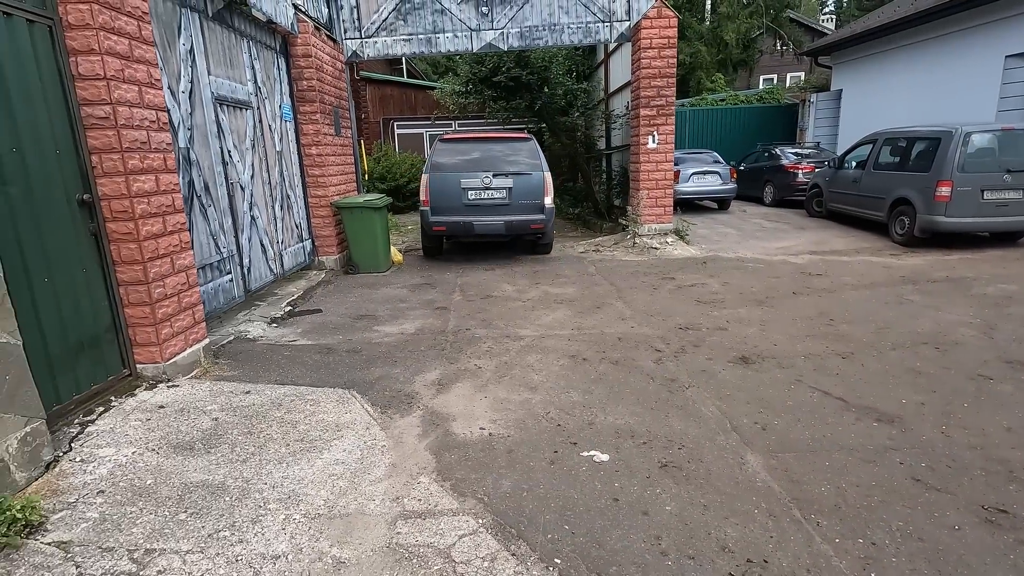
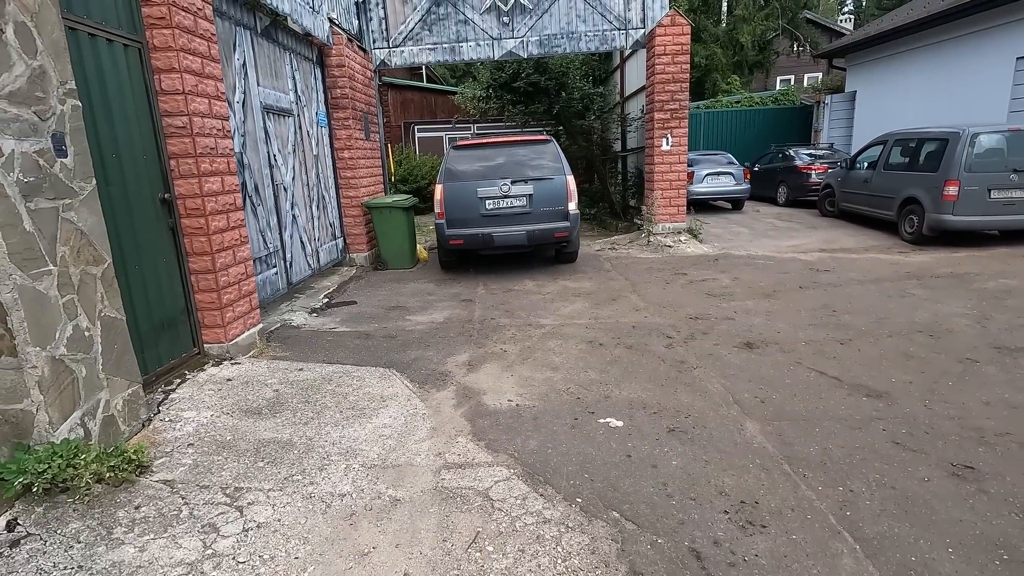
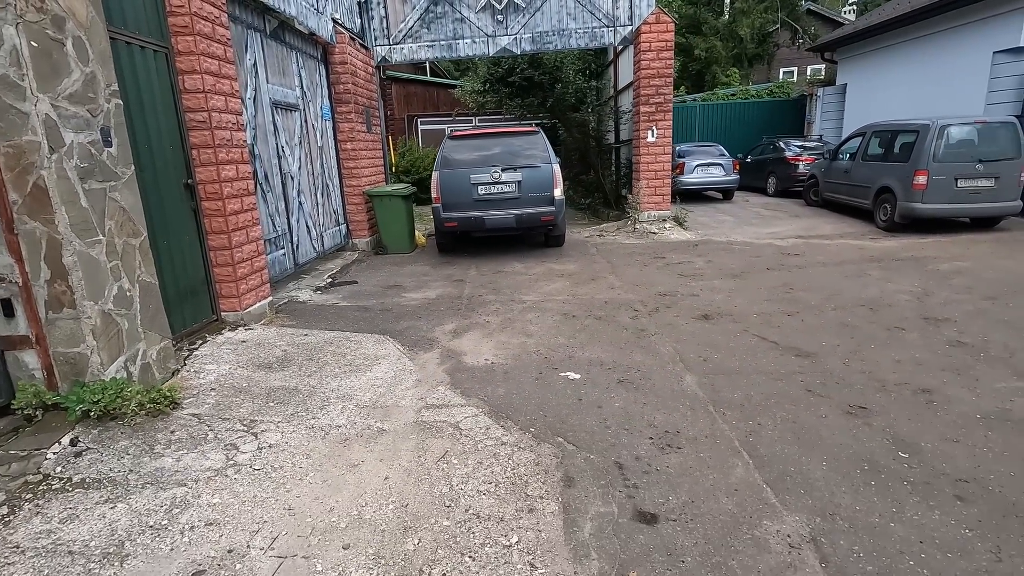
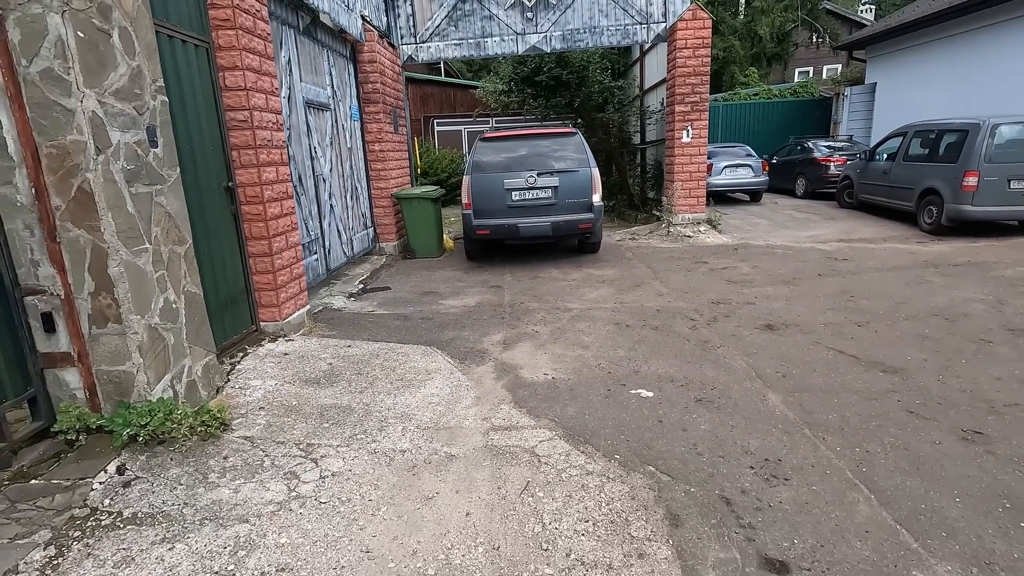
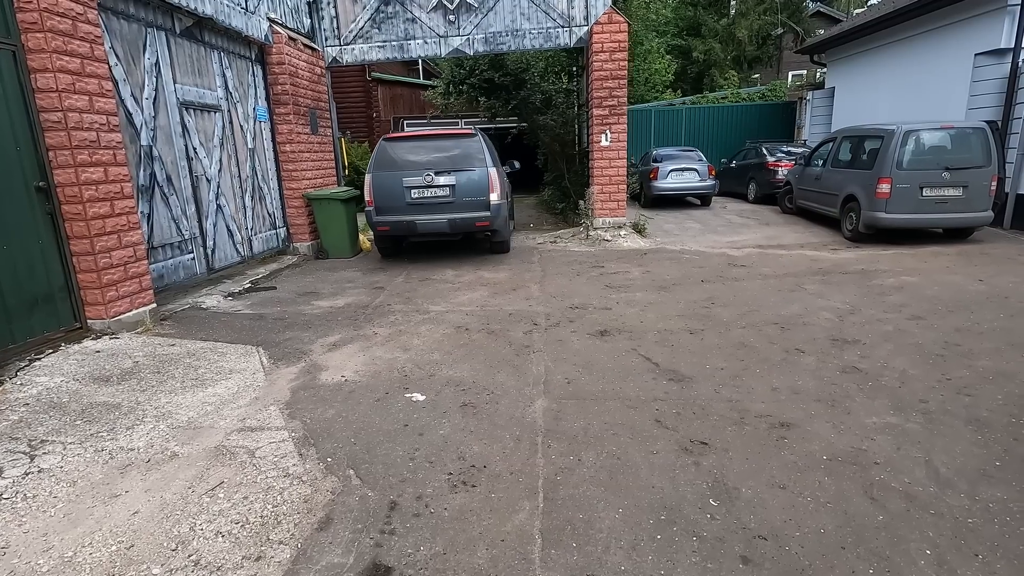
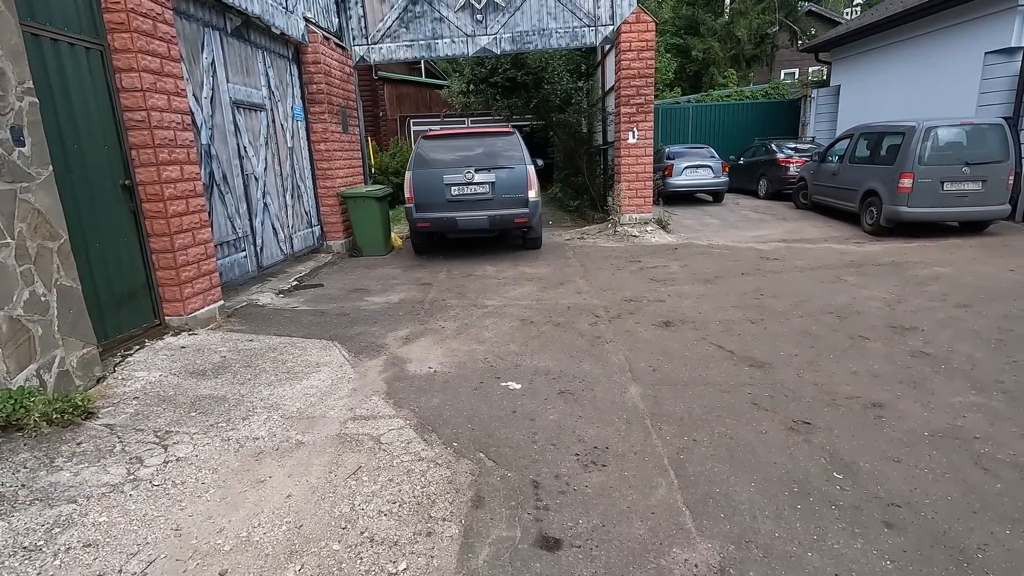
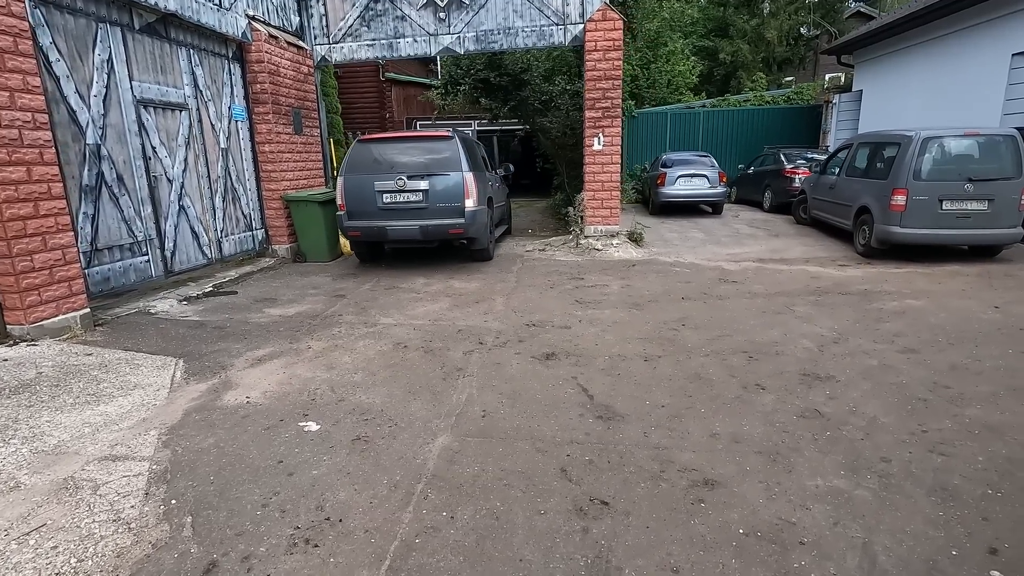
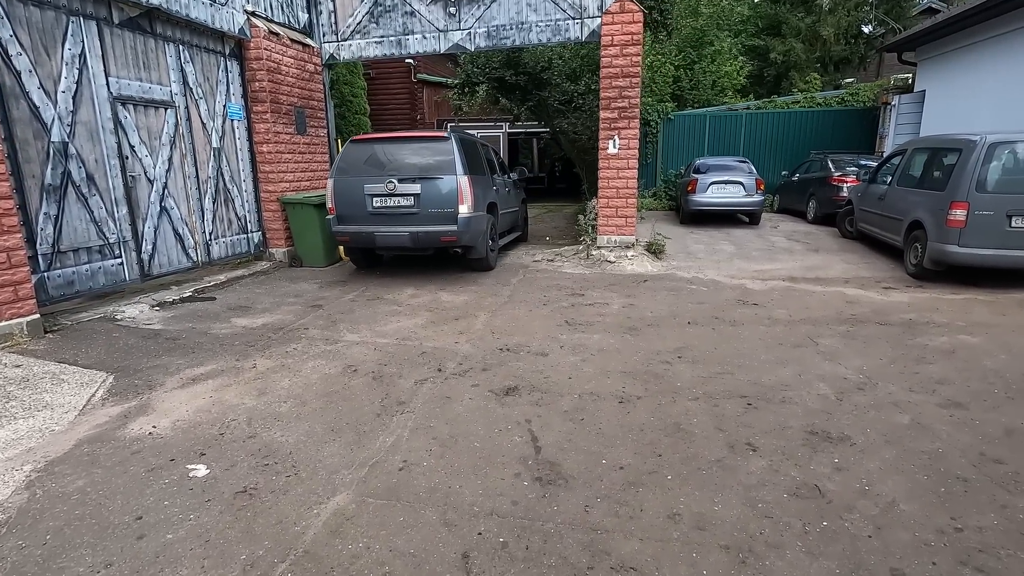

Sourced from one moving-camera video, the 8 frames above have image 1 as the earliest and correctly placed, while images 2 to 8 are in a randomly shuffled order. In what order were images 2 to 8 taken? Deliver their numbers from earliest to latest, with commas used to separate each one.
2, 4, 3, 6, 5, 7, 8
